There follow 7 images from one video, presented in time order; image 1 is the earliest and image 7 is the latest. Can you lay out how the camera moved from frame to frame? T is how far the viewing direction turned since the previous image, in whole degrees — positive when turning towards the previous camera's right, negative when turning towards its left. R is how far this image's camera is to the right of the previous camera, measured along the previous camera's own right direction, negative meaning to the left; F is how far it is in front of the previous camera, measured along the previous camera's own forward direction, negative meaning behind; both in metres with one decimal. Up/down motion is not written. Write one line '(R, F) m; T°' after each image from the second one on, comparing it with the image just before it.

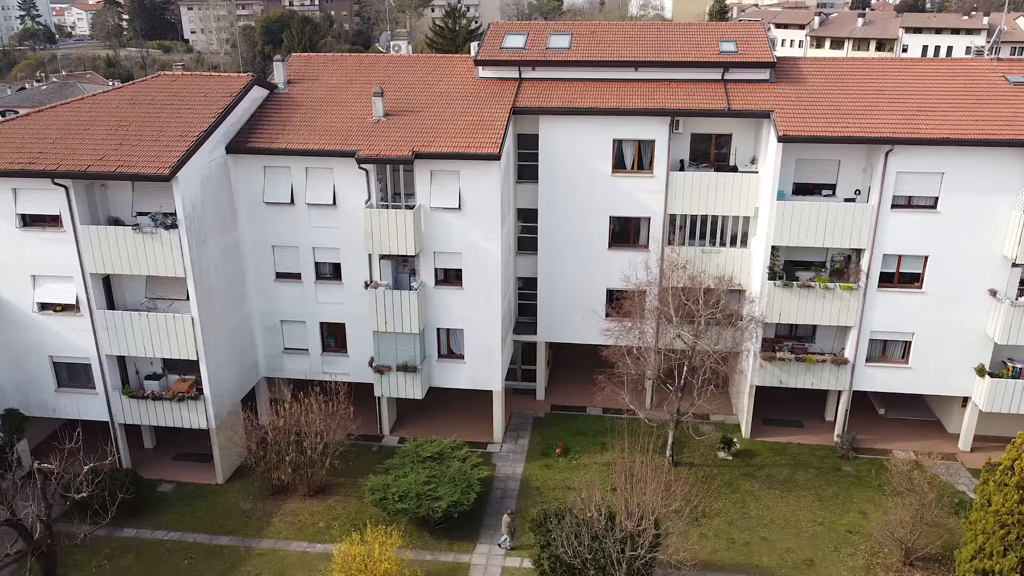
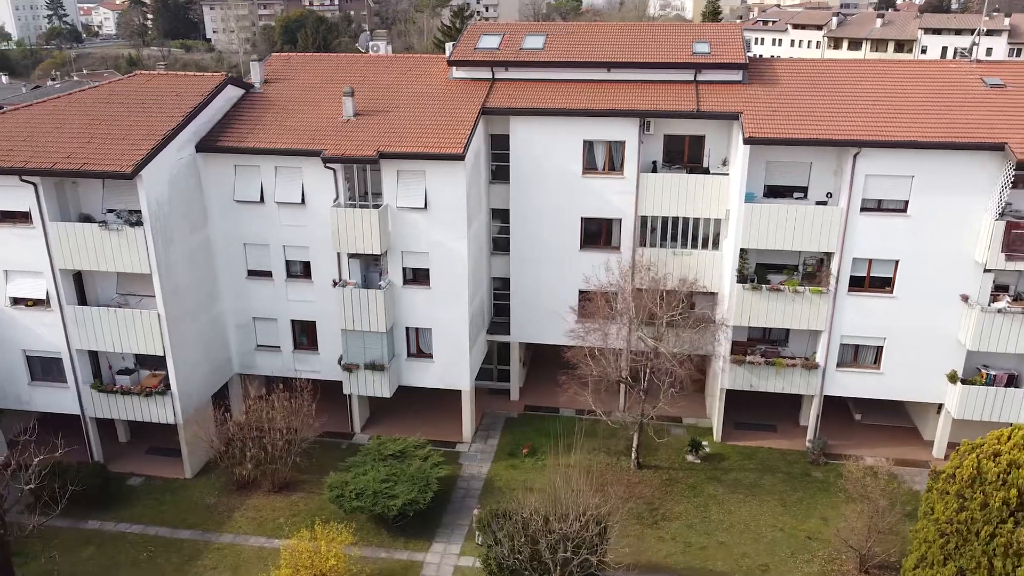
(+1.8, 0.0) m; -1°
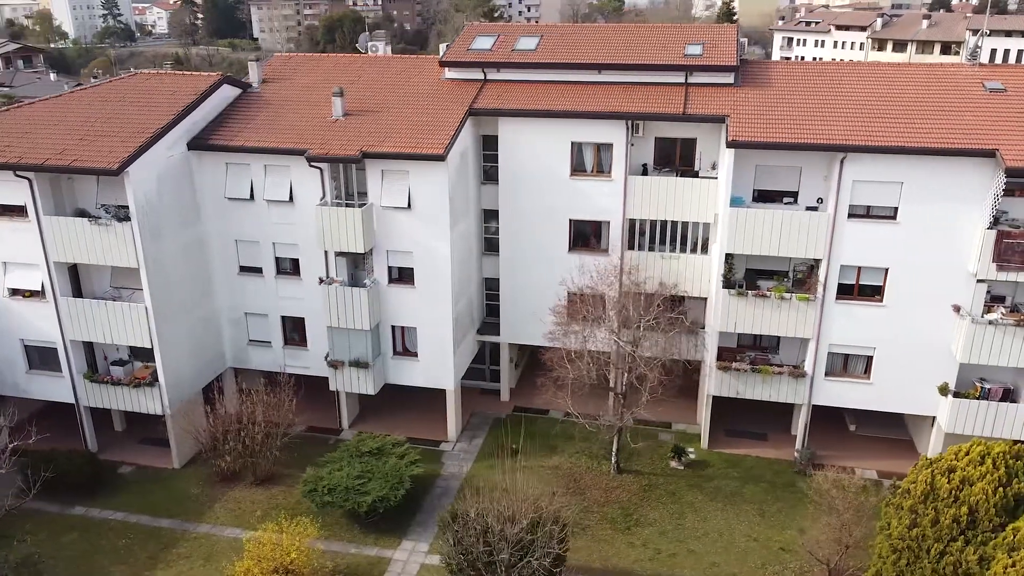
(+1.9, 0.0) m; -3°
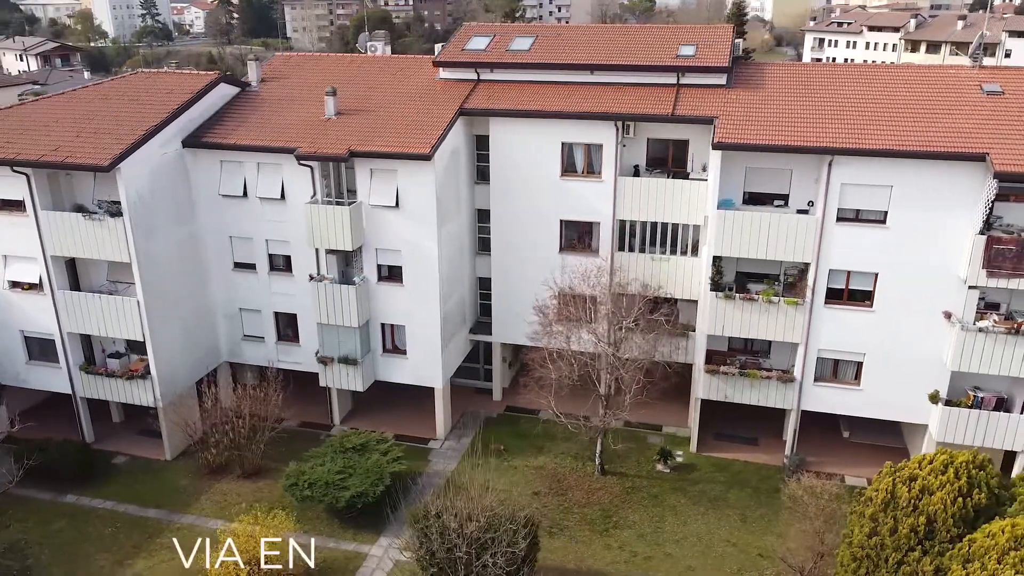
(+1.4, 0.0) m; -2°
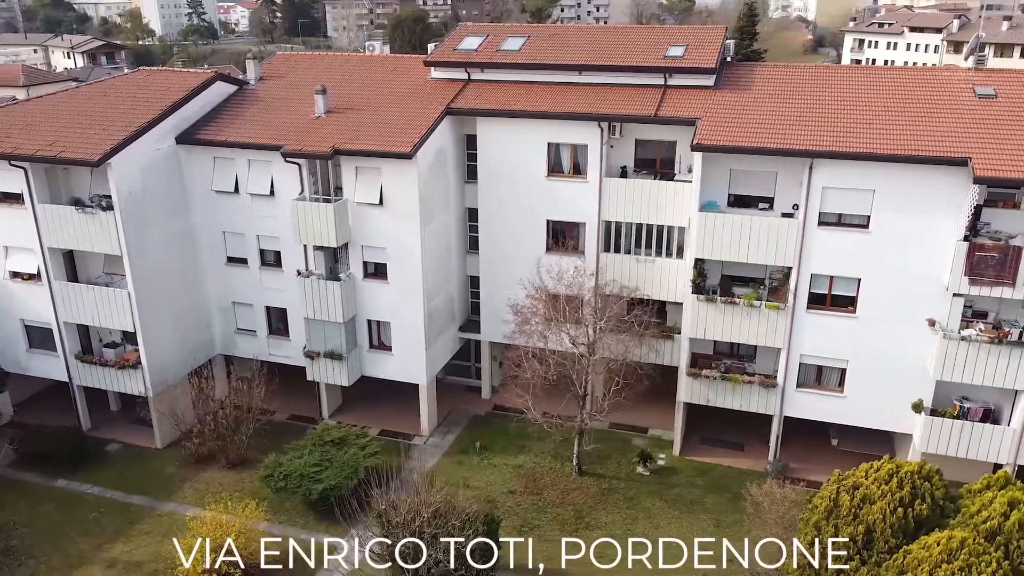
(+1.8, -0.1) m; -3°
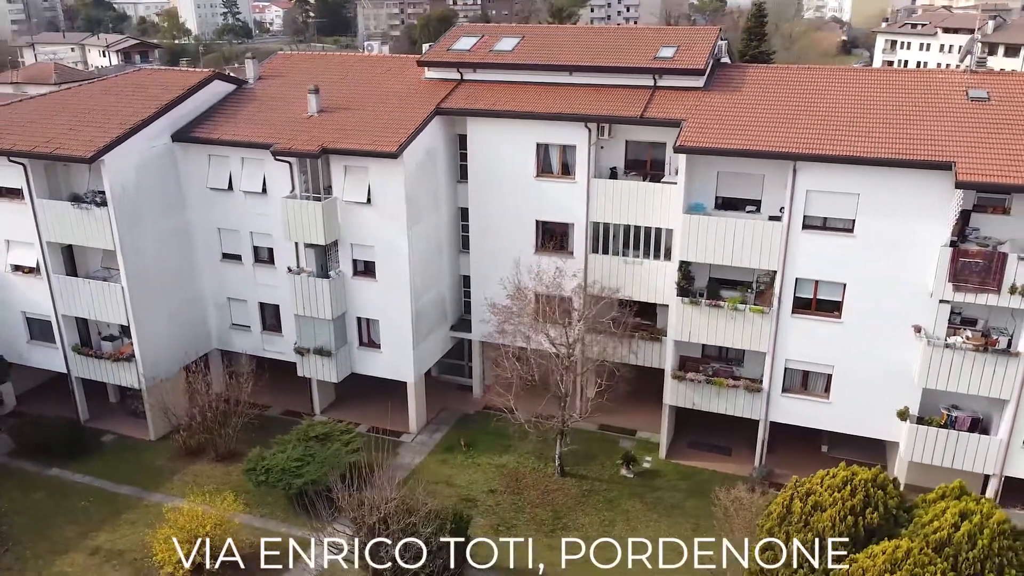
(+1.4, -0.1) m; -2°
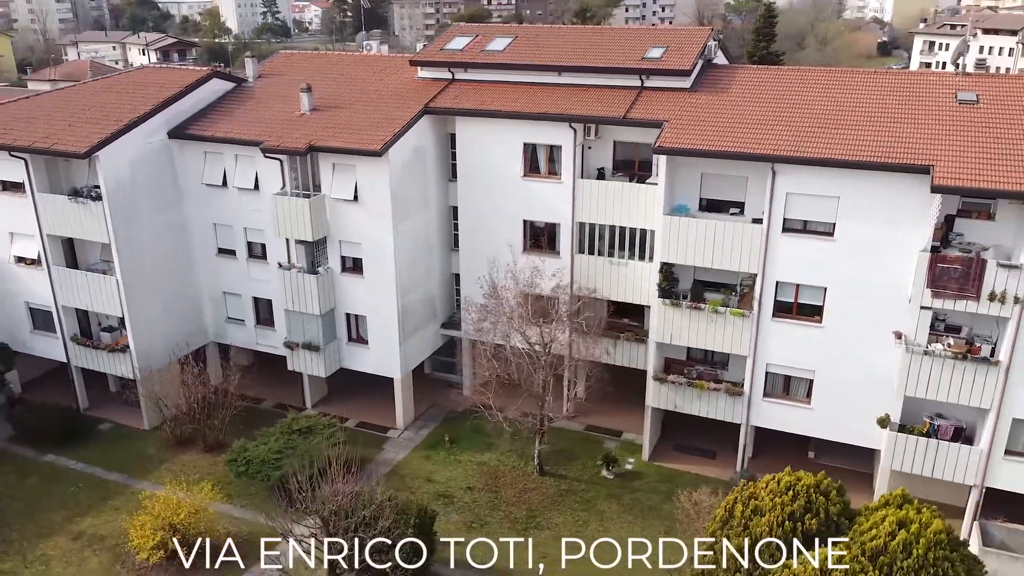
(+1.7, -0.1) m; -2°
